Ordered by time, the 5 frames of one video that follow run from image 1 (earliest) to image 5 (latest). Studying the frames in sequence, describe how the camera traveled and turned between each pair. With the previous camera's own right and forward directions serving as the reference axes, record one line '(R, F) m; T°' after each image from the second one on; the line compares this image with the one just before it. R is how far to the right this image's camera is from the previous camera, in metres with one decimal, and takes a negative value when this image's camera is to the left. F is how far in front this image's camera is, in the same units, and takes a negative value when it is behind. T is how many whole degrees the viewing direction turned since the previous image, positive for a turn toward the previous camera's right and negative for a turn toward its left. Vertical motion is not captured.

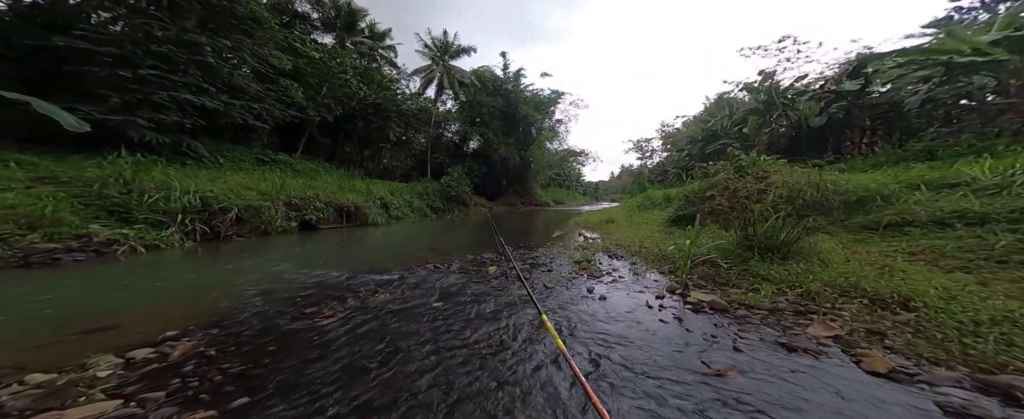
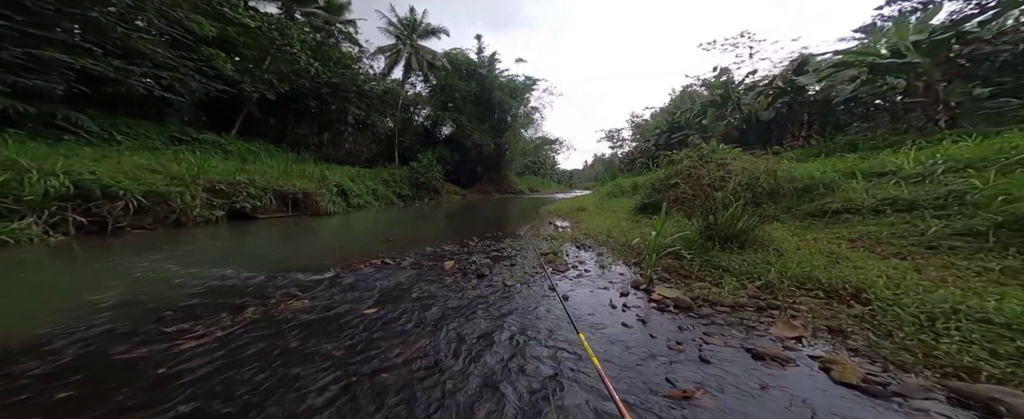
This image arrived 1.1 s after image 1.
(+0.2, +0.3) m; +6°
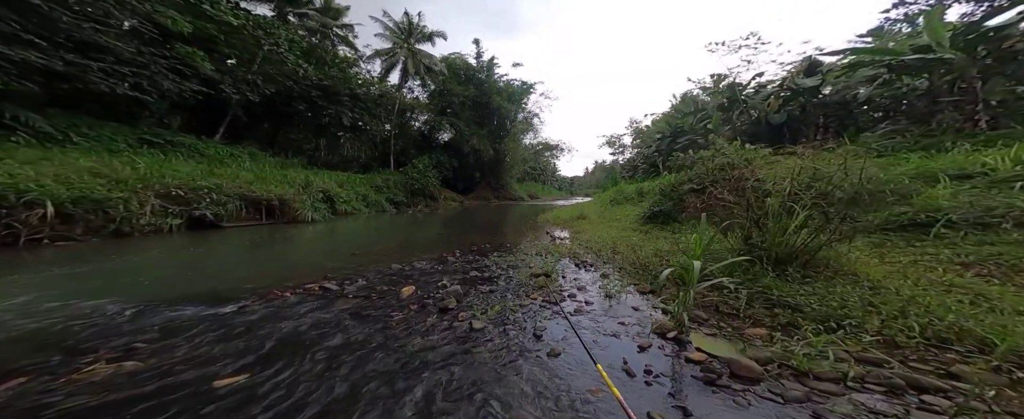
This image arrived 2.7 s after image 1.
(+0.2, +0.8) m; 0°
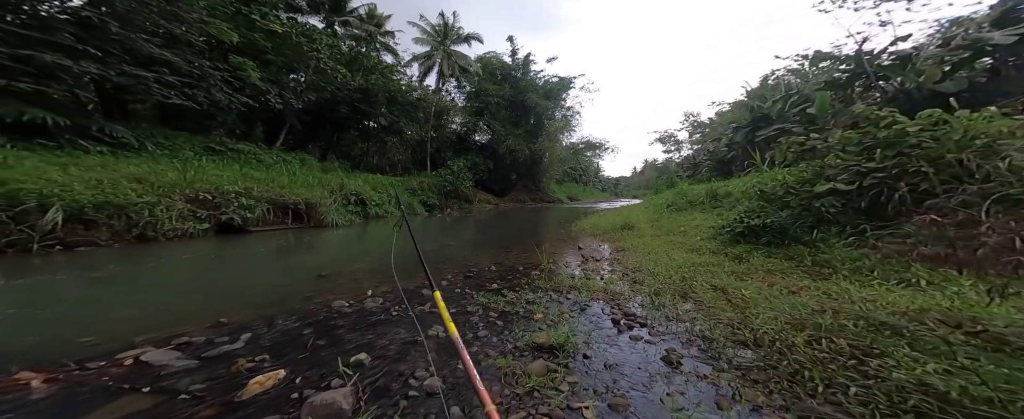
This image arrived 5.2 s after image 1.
(+0.4, +1.4) m; -9°
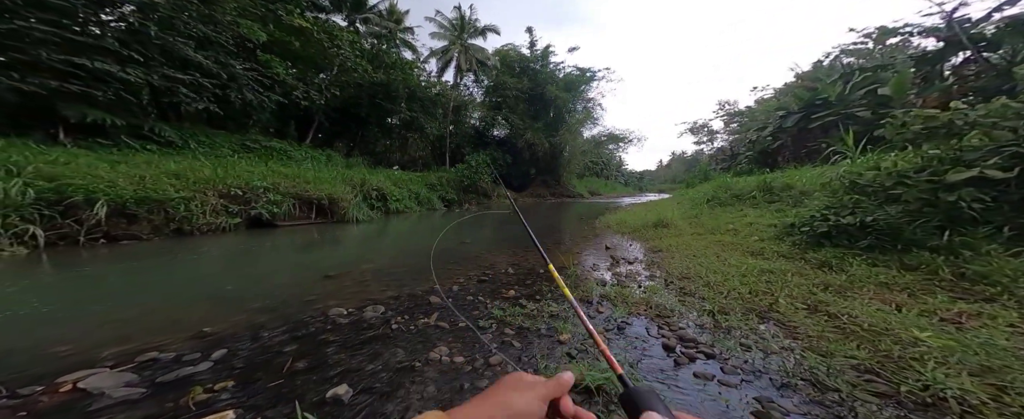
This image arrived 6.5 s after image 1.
(0.0, +0.4) m; -5°
